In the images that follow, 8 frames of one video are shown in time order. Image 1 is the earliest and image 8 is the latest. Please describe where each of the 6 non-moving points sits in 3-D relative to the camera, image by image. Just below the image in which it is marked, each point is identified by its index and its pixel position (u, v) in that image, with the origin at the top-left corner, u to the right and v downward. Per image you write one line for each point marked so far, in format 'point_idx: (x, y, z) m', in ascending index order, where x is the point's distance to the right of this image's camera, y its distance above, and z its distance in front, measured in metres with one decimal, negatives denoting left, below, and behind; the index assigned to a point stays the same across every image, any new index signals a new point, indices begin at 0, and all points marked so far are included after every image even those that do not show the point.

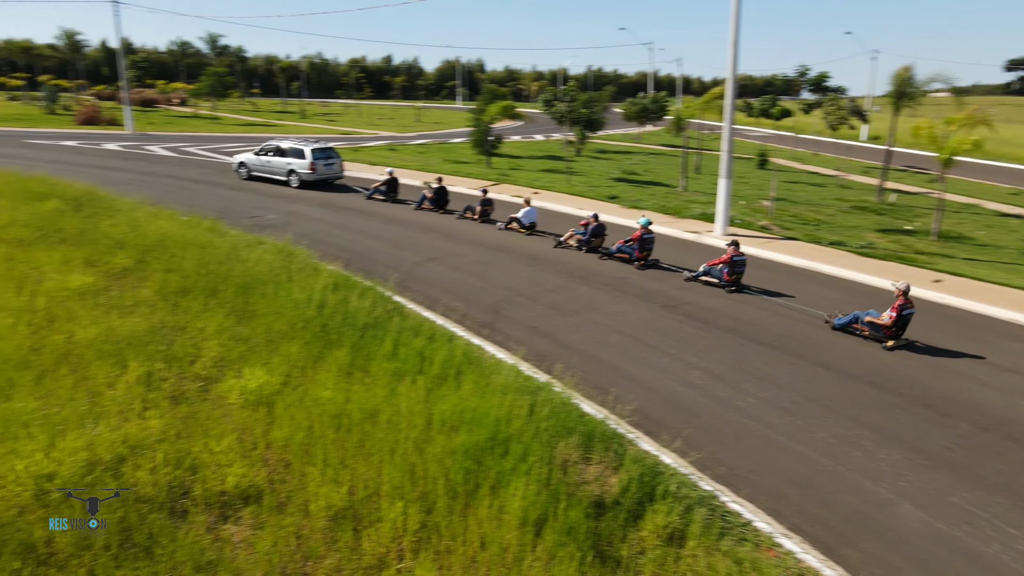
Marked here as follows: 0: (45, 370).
0: (-3.7, -0.6, +5.8) m
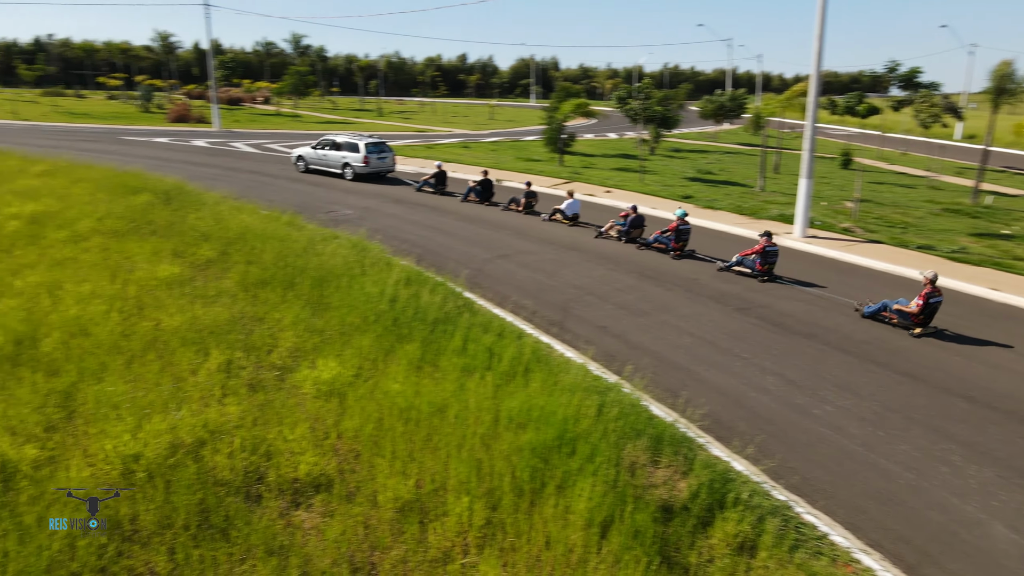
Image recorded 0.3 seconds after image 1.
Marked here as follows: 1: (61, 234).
0: (-3.1, -0.6, +6.1) m
1: (-6.0, +0.7, +9.8) m
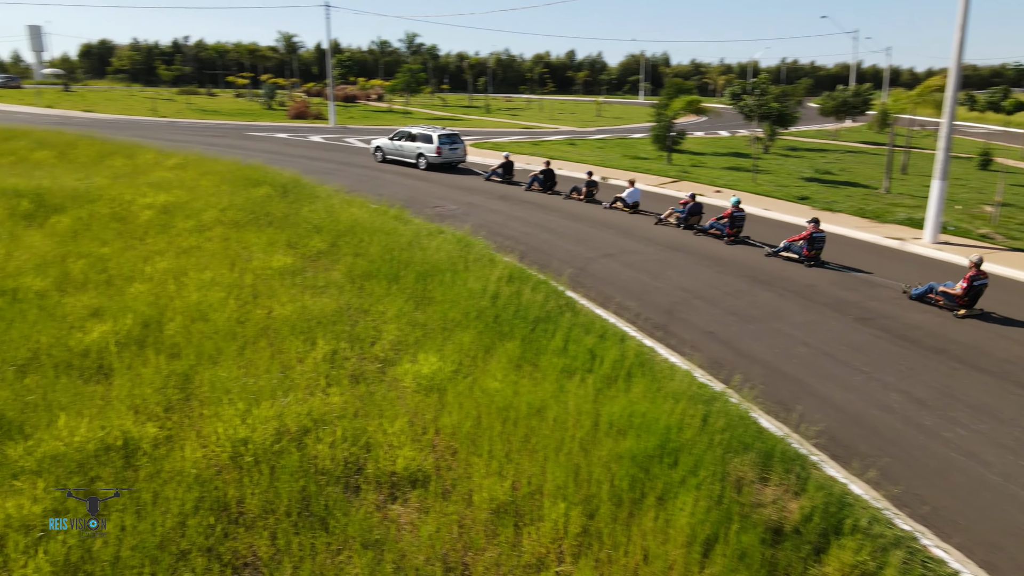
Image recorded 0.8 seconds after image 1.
0: (-2.3, -0.5, +6.3) m
1: (-4.6, +0.9, +10.4) m
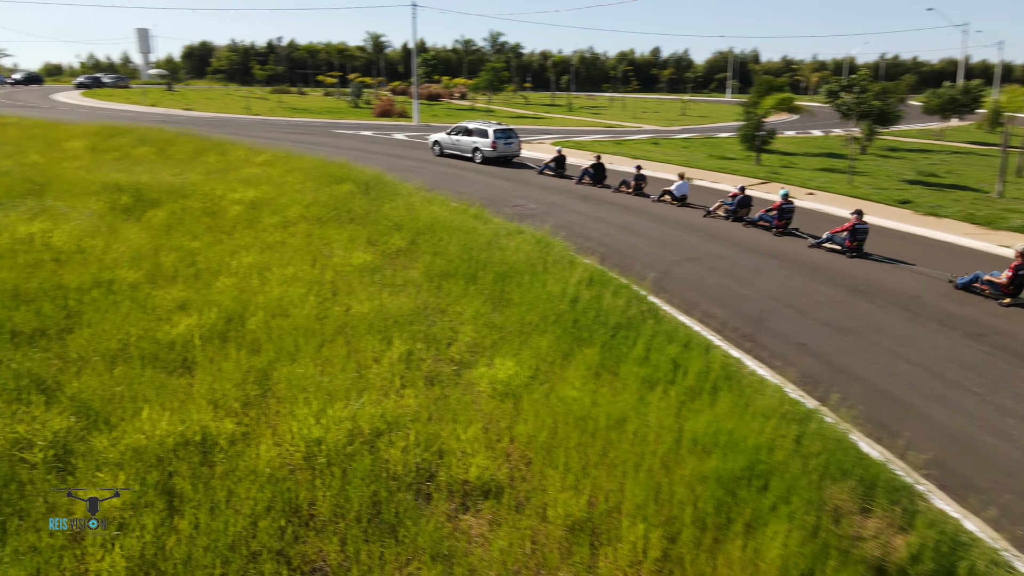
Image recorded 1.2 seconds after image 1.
0: (-1.6, -0.4, +6.3) m
1: (-3.5, +1.0, +10.7) m
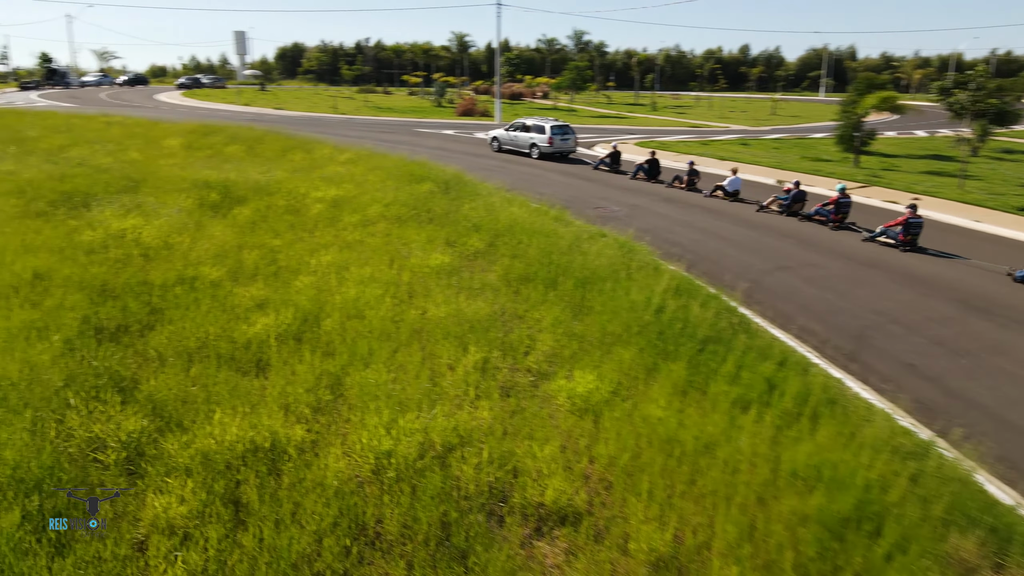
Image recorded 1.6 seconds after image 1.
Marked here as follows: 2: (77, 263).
0: (-0.9, -0.5, +6.2) m
1: (-2.3, +1.0, +10.7) m
2: (-4.3, +0.2, +7.2) m
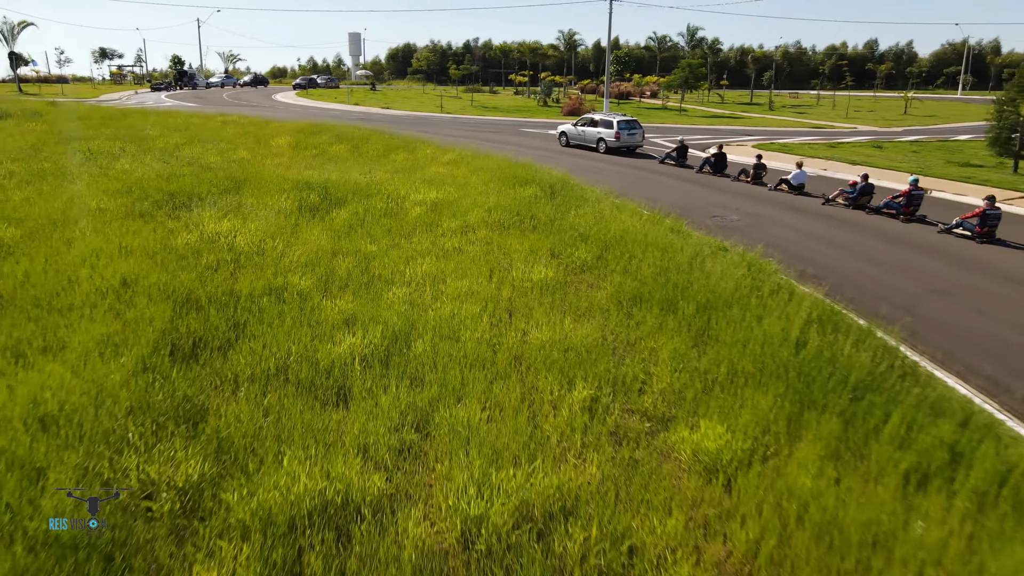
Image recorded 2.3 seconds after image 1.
0: (-0.1, -0.6, +5.5) m
1: (-0.8, +0.9, +10.1) m
2: (-3.3, +0.2, +6.9) m
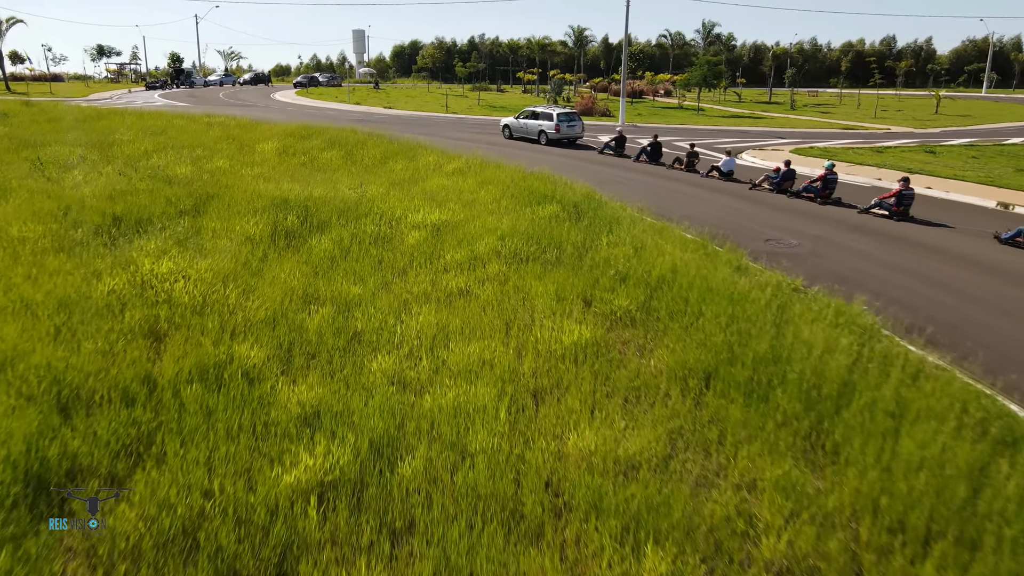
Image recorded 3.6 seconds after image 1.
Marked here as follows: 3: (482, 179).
0: (+0.1, -1.2, +3.6) m
1: (-0.6, +0.4, +8.2) m
2: (-3.1, -0.3, +5.1) m
3: (-0.5, +1.8, +12.0) m
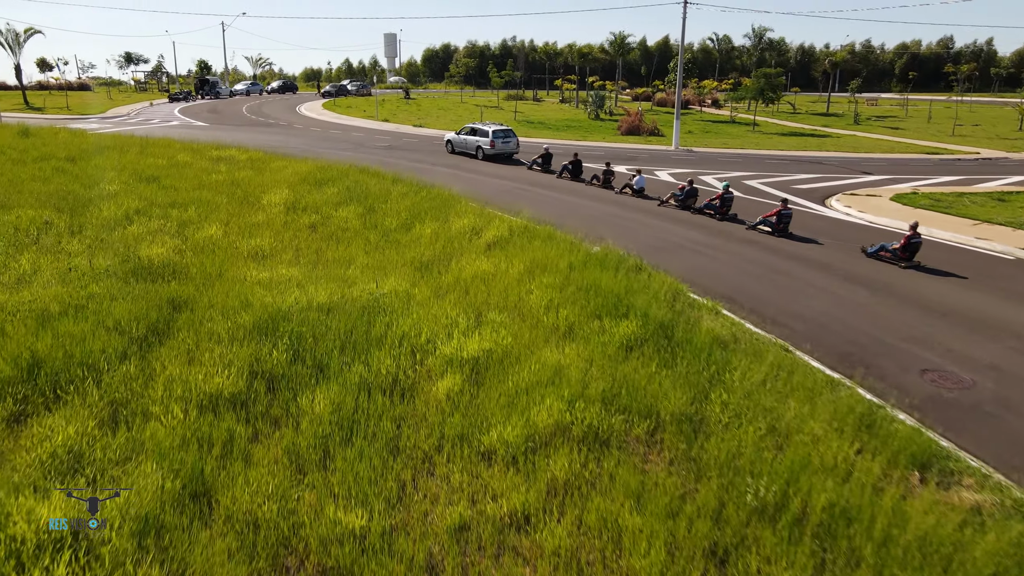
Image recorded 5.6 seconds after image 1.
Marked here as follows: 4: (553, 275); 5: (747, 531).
0: (+0.4, -2.7, +1.0) m
1: (0.0, -1.1, +5.6) m
2: (-2.6, -1.8, +2.6) m
3: (+0.3, +0.3, +9.5) m
4: (+0.5, +0.1, +9.0) m
5: (+1.4, -1.5, +4.4) m
